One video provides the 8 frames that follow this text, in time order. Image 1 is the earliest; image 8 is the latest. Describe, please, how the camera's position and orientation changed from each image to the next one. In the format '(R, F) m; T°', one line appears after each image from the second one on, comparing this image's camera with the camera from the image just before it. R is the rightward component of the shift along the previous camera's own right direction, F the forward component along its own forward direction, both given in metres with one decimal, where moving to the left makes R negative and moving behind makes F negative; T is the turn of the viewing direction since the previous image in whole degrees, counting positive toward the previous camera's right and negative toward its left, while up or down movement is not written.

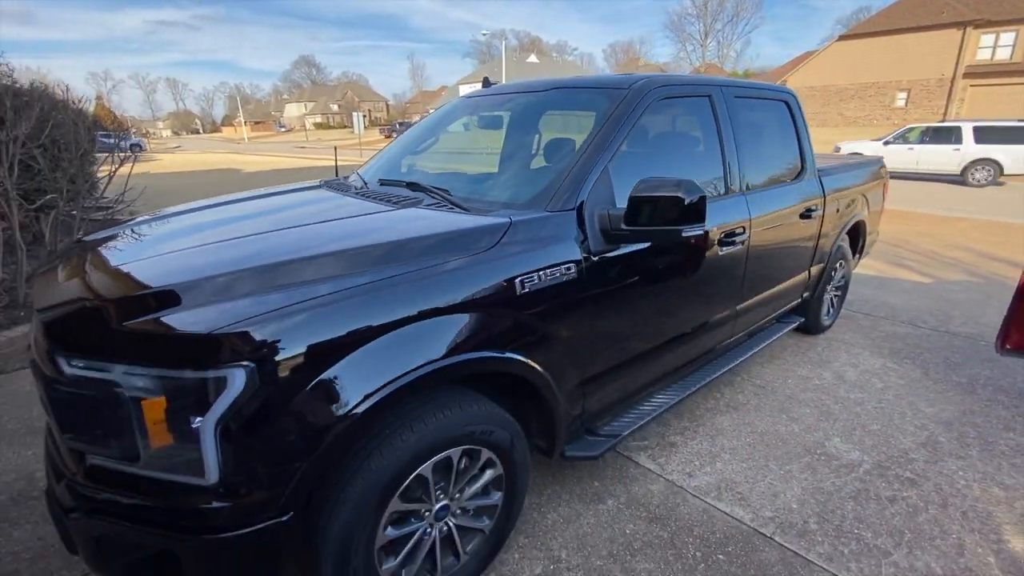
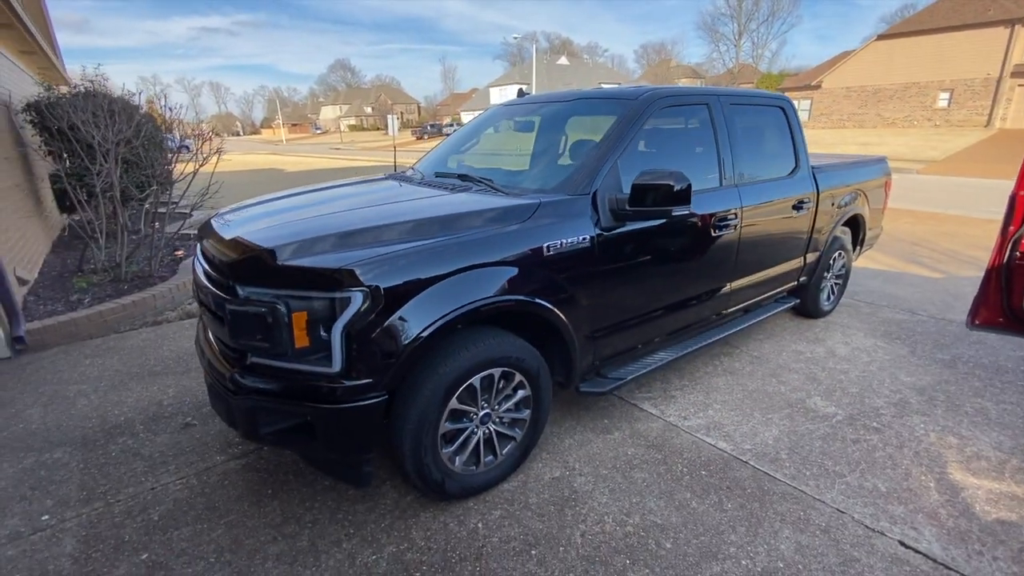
(0.0, -0.6) m; -3°
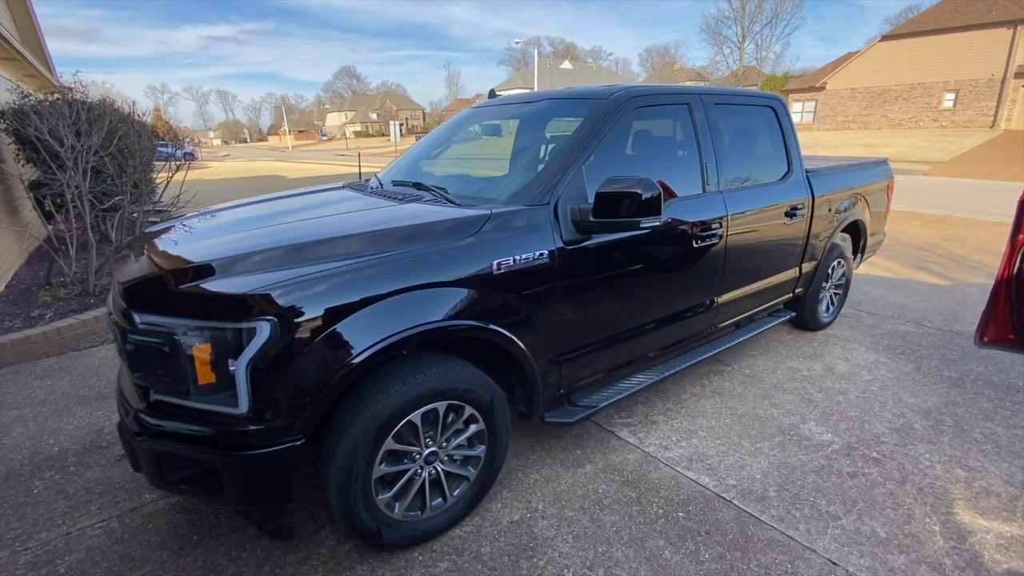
(+0.3, +0.3) m; -1°
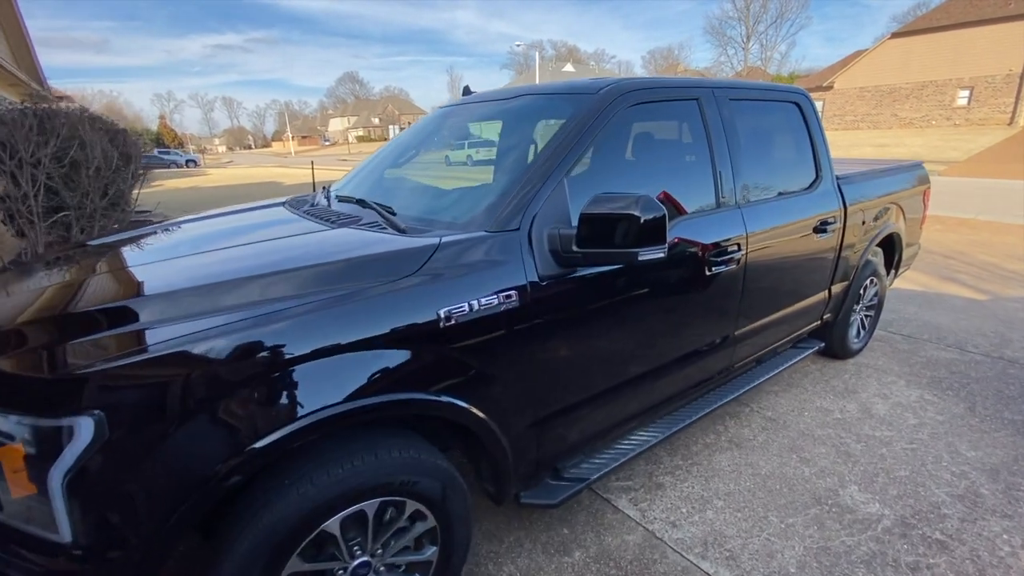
(+0.2, +0.5) m; -1°
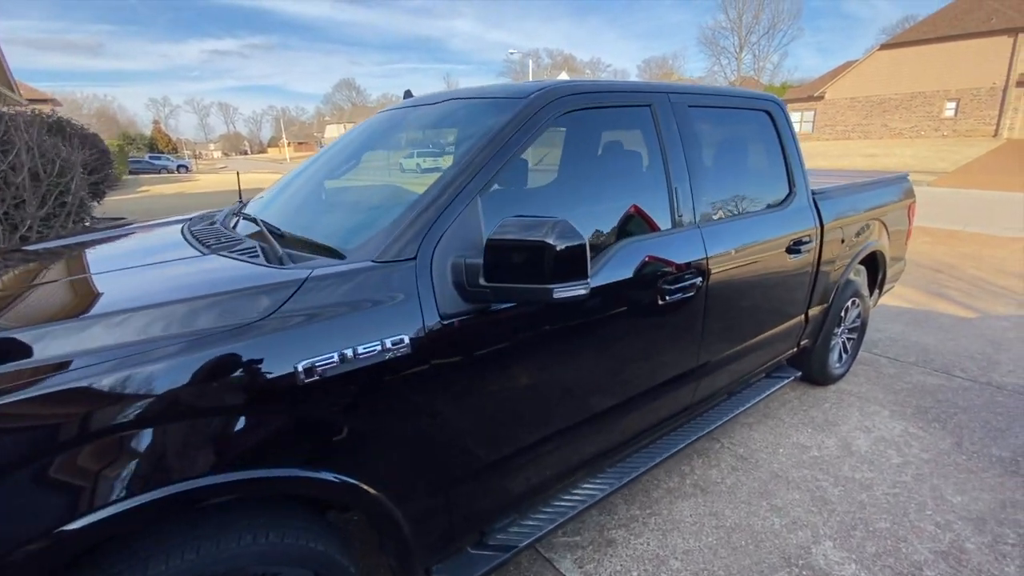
(+0.3, +0.3) m; +1°
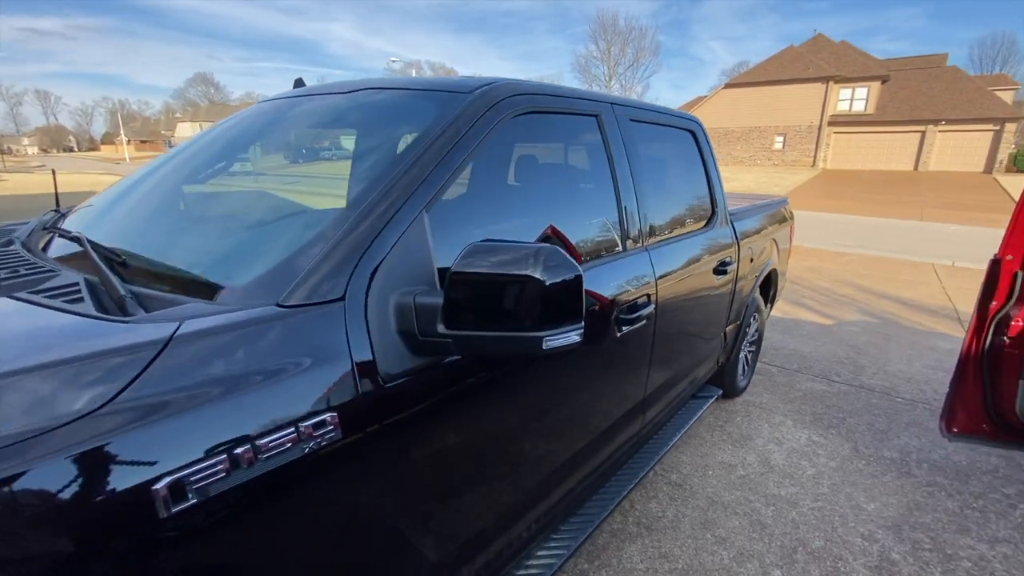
(-0.2, +0.4) m; +13°
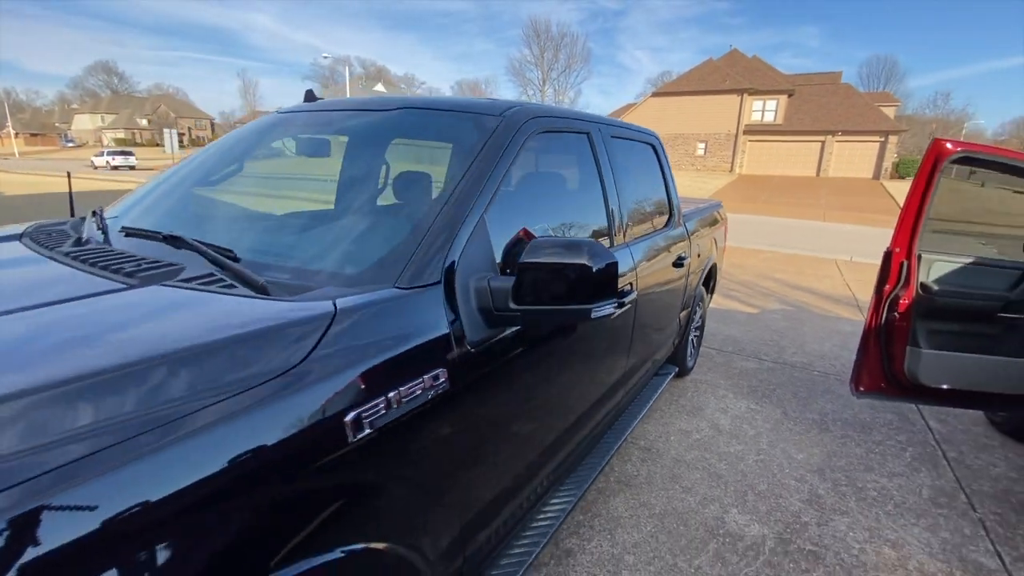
(-0.3, -0.3) m; +7°
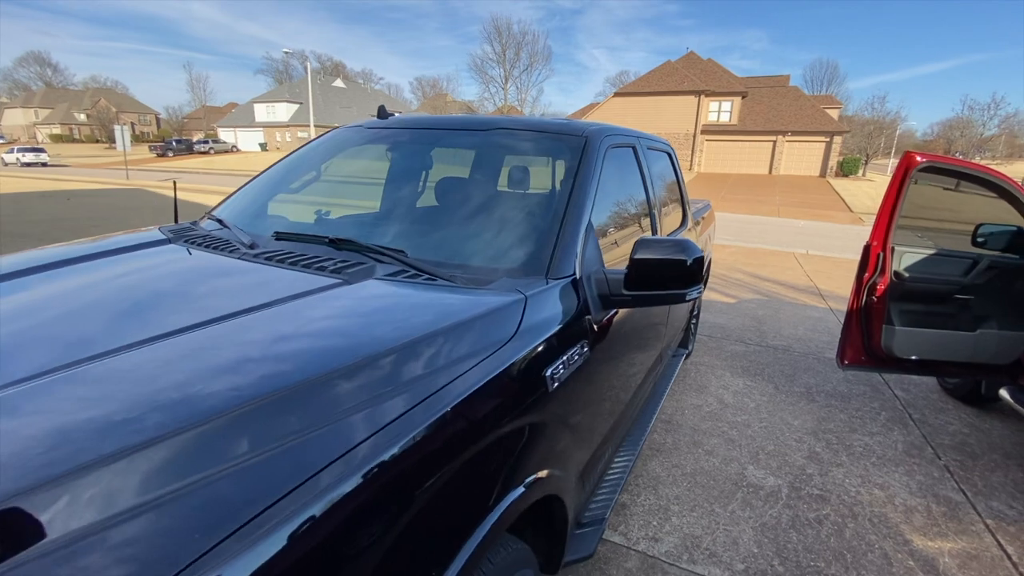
(-0.5, -0.3) m; +4°
